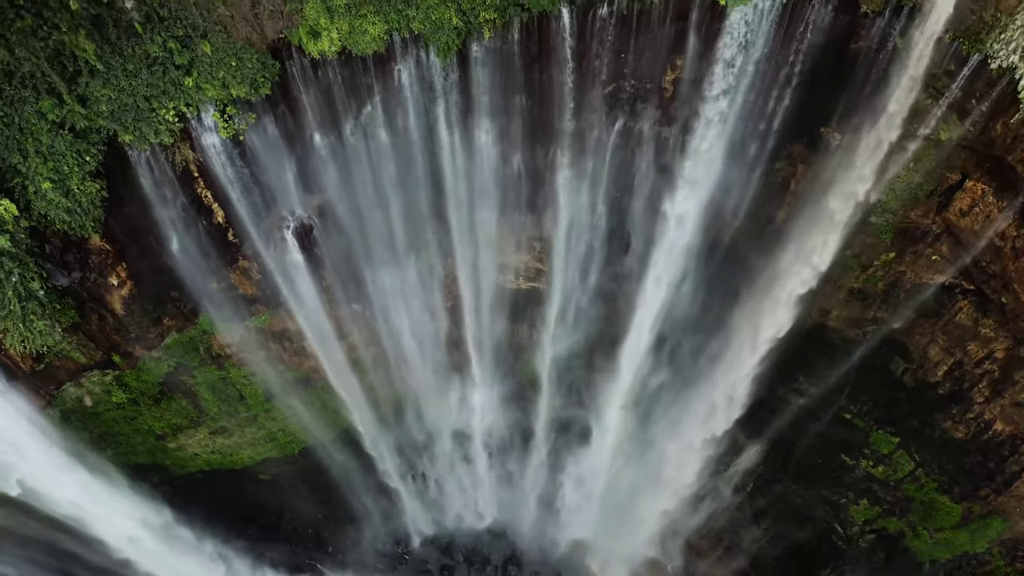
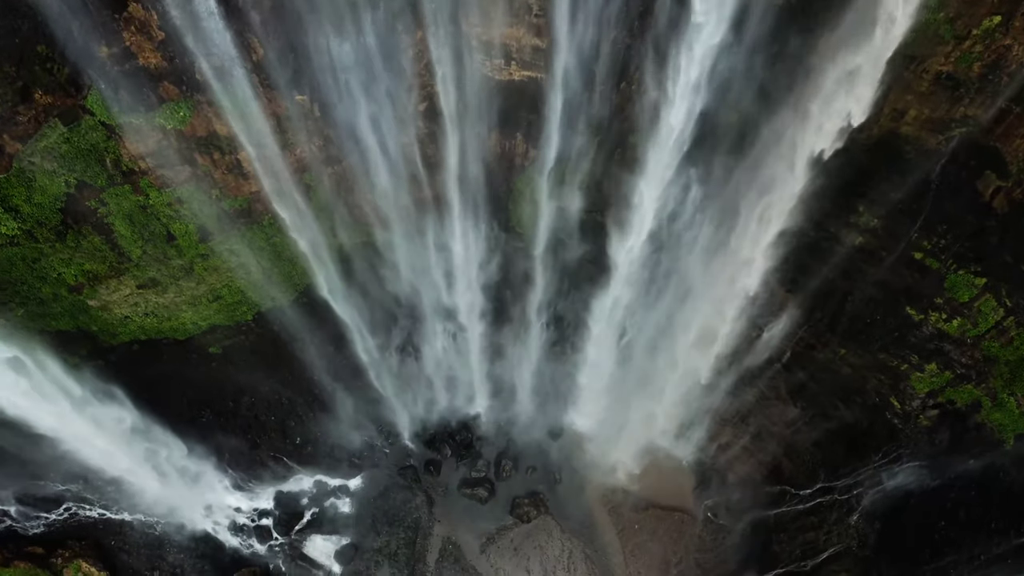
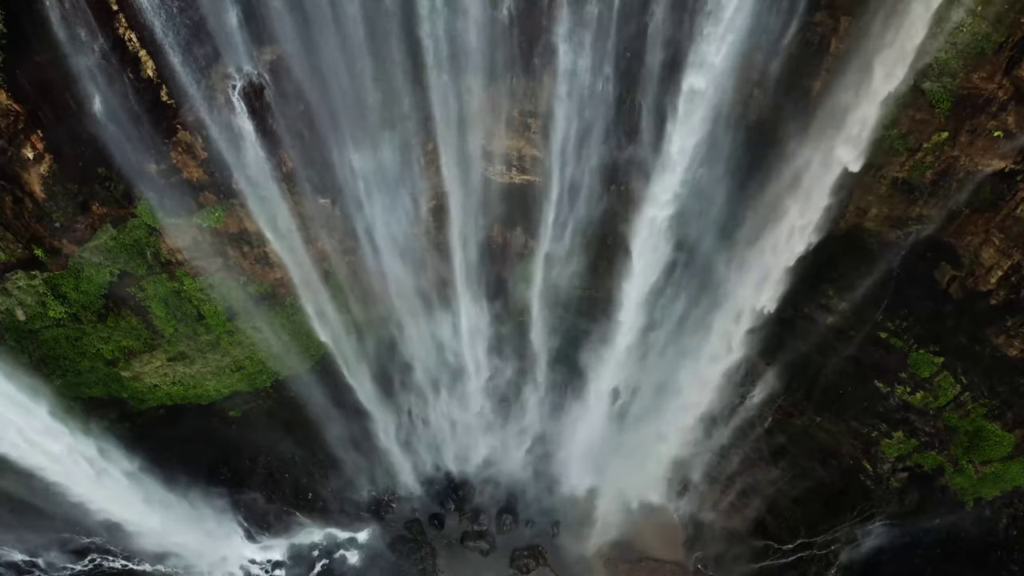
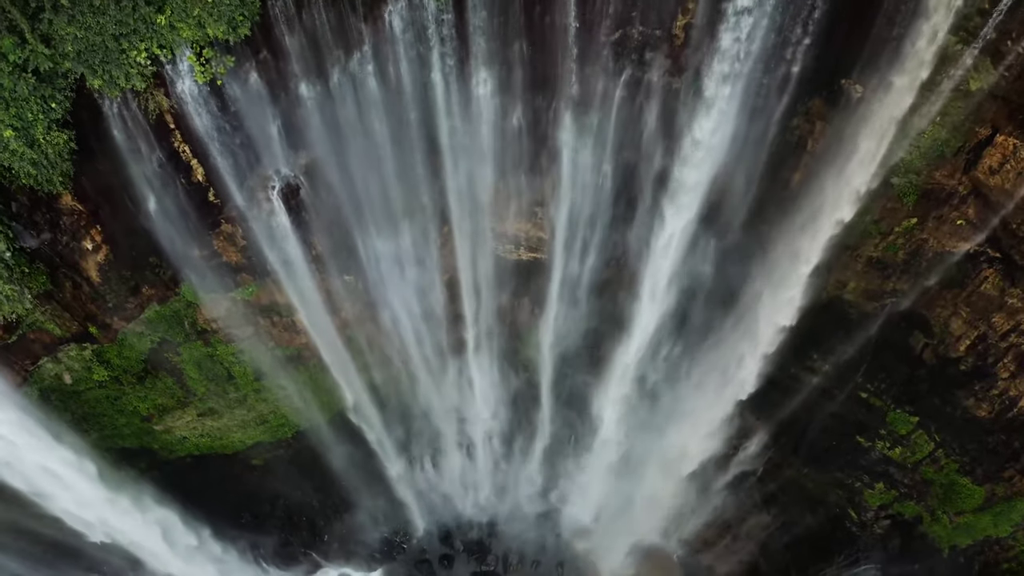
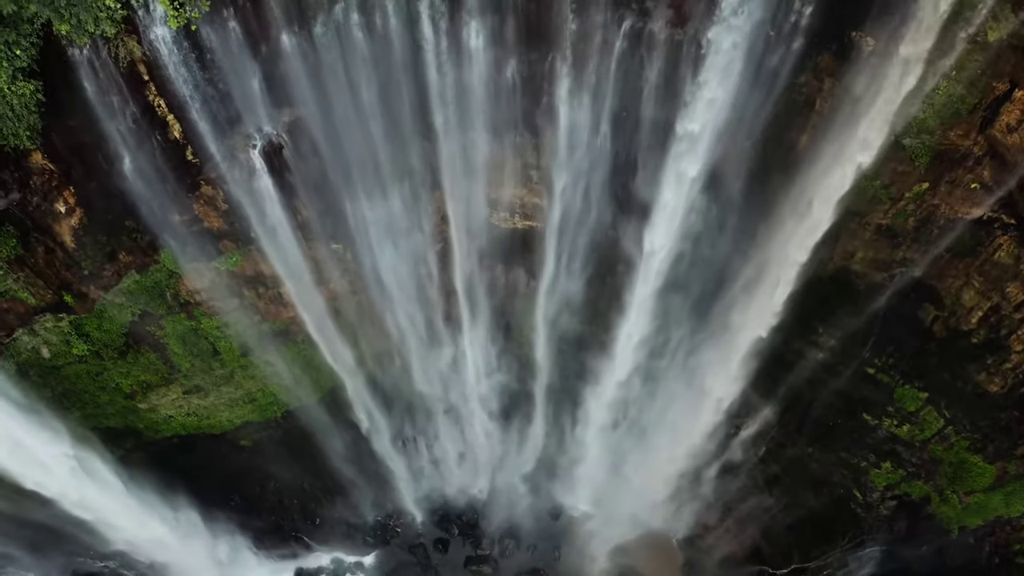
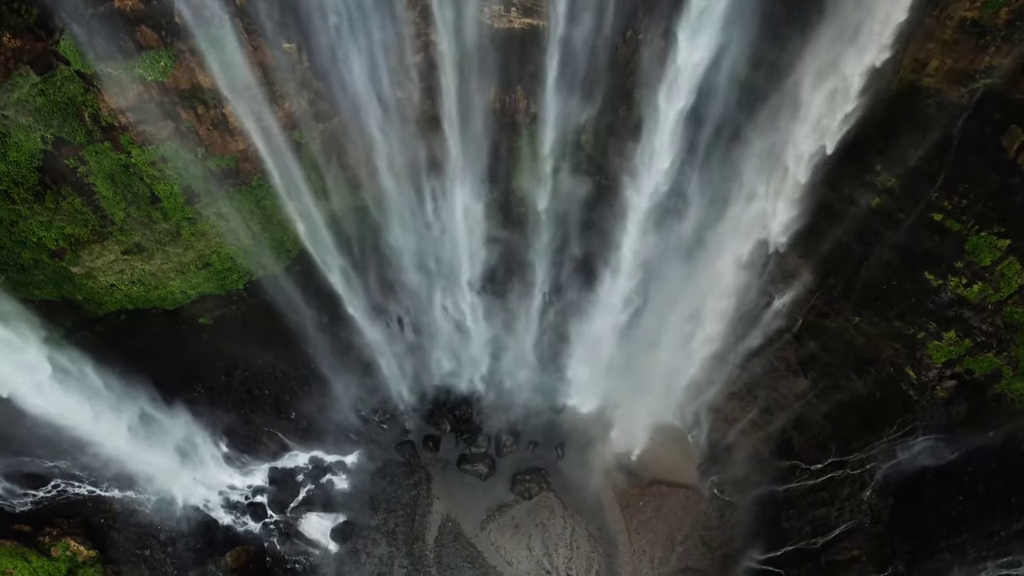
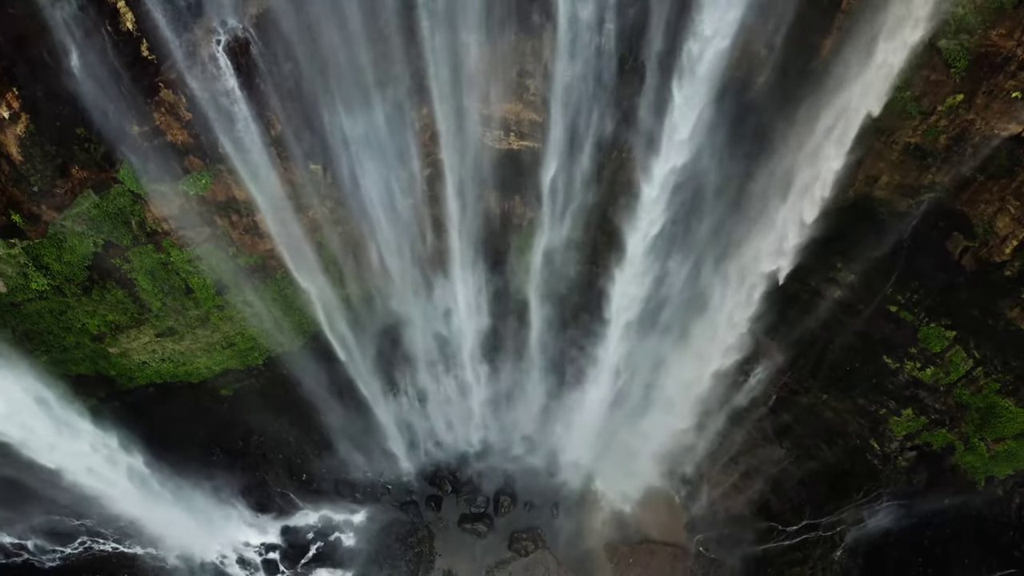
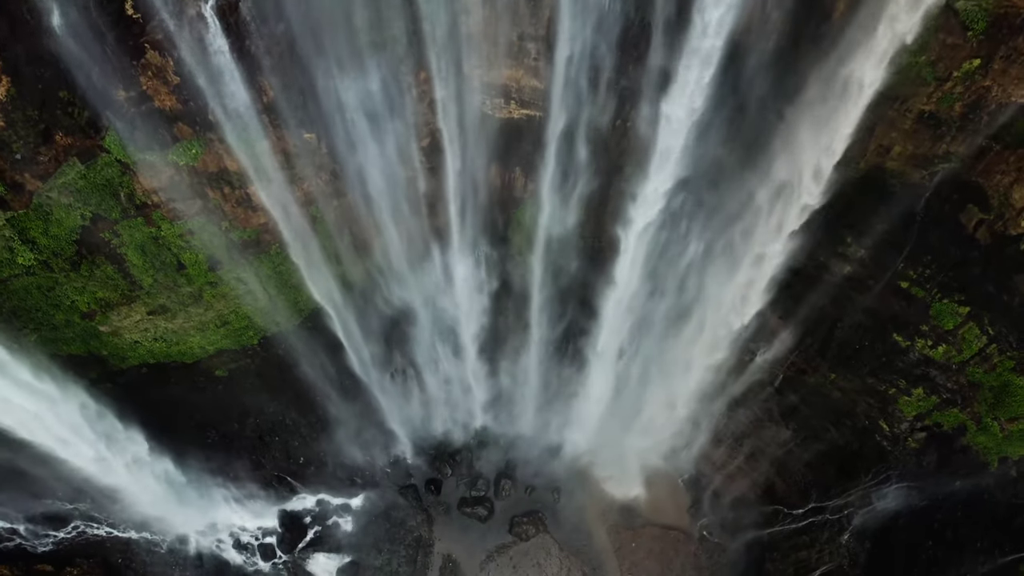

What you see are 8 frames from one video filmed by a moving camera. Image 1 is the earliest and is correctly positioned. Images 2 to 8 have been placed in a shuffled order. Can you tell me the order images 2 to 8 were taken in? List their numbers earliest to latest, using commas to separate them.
4, 5, 3, 7, 8, 2, 6
